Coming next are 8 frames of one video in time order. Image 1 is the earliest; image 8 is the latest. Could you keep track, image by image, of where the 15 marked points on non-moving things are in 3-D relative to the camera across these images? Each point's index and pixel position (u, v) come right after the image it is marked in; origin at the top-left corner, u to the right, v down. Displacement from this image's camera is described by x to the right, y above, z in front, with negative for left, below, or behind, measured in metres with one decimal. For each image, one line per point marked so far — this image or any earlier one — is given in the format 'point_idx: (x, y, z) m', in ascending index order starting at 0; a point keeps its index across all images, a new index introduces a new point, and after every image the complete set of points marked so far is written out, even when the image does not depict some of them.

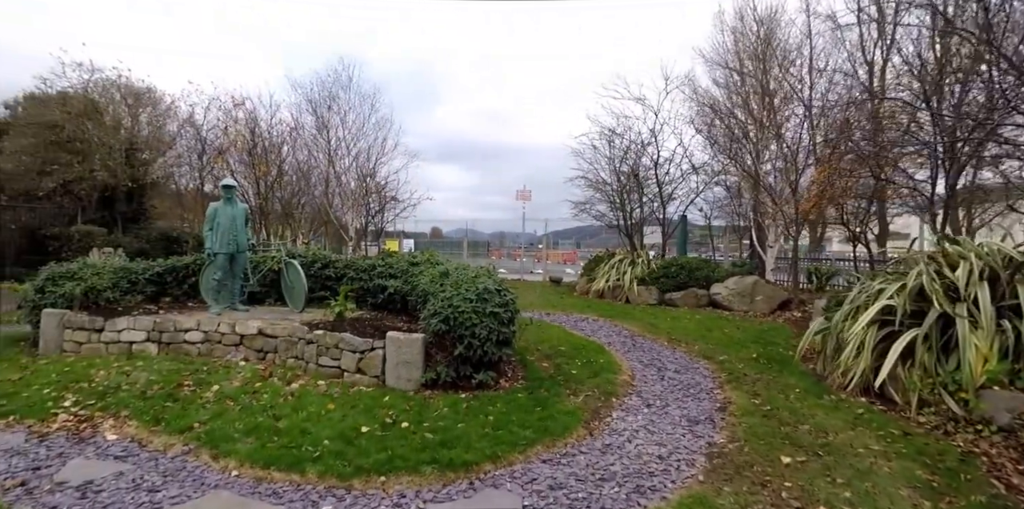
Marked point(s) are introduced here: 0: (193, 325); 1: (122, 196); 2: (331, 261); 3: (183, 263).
0: (-3.7, -0.8, +5.8) m
1: (-10.7, +1.6, +13.3) m
2: (-2.7, -0.1, +7.3) m
3: (-4.7, -0.1, +7.0) m
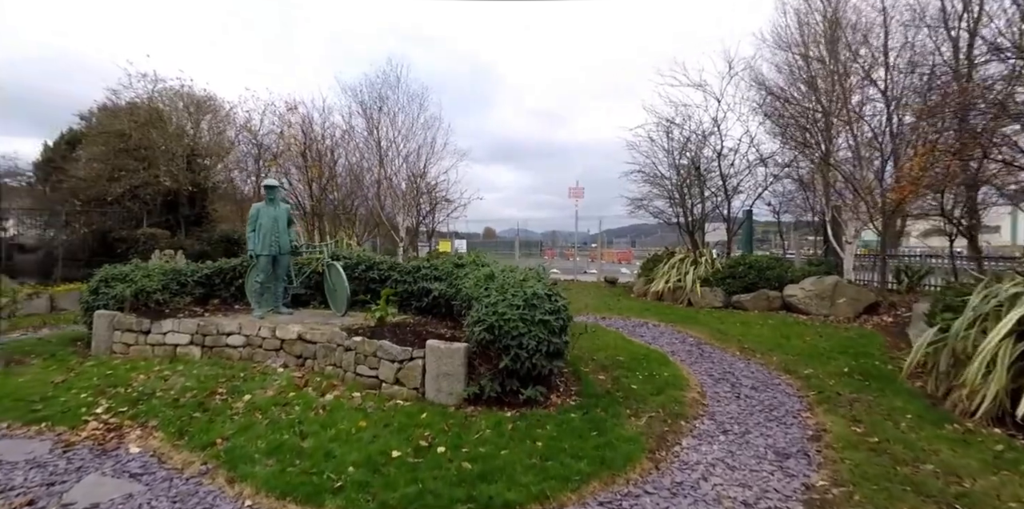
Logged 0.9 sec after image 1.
0: (-3.2, -0.9, +5.6) m
1: (-9.3, +1.5, +13.8) m
2: (-1.9, -0.1, +7.0) m
3: (-4.0, -0.2, +7.0) m
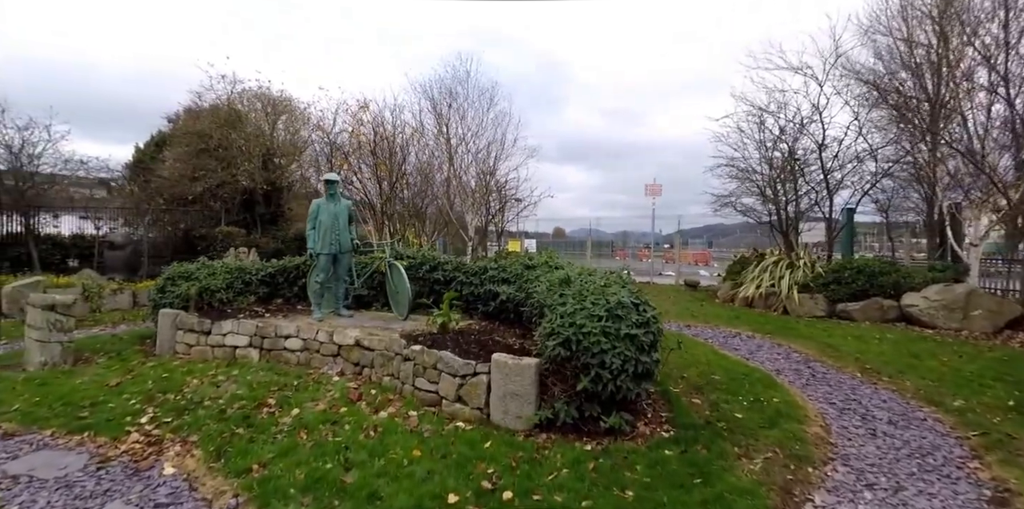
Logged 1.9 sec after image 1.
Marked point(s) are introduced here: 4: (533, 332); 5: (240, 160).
0: (-2.4, -0.8, +5.3) m
1: (-7.3, +1.6, +14.3) m
2: (-1.0, -0.1, +6.6) m
3: (-3.0, -0.1, +6.8) m
4: (+0.2, -0.8, +4.9) m
5: (-7.5, +2.5, +13.5) m
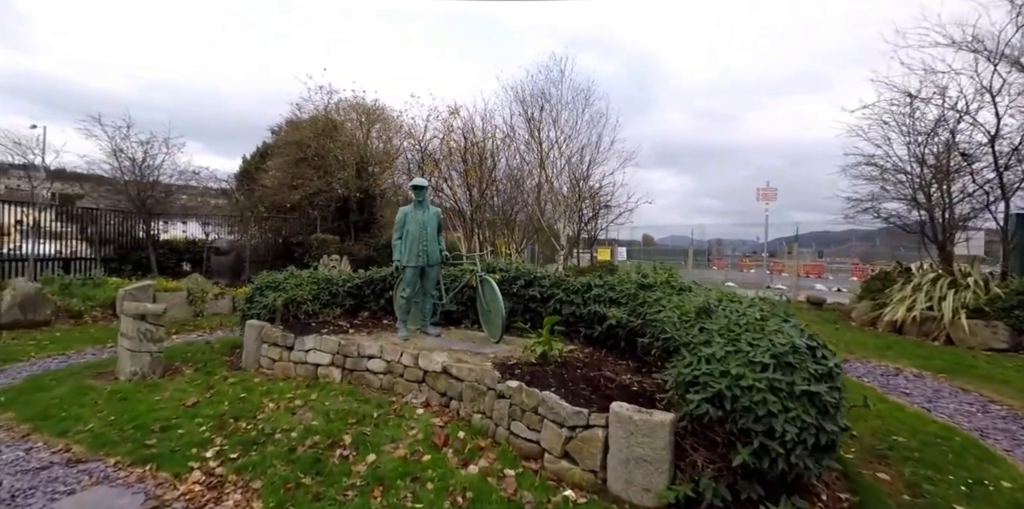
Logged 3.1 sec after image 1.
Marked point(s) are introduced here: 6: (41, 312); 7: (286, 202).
0: (-1.3, -1.0, +4.8) m
1: (-4.6, +1.4, +14.5) m
2: (+0.3, -0.3, +5.8) m
3: (-1.7, -0.3, +6.4) m
4: (+1.1, -0.9, +3.9) m
5: (-4.9, +2.3, +13.8) m
6: (-6.2, -0.8, +6.5) m
7: (-6.4, +1.5, +14.1) m
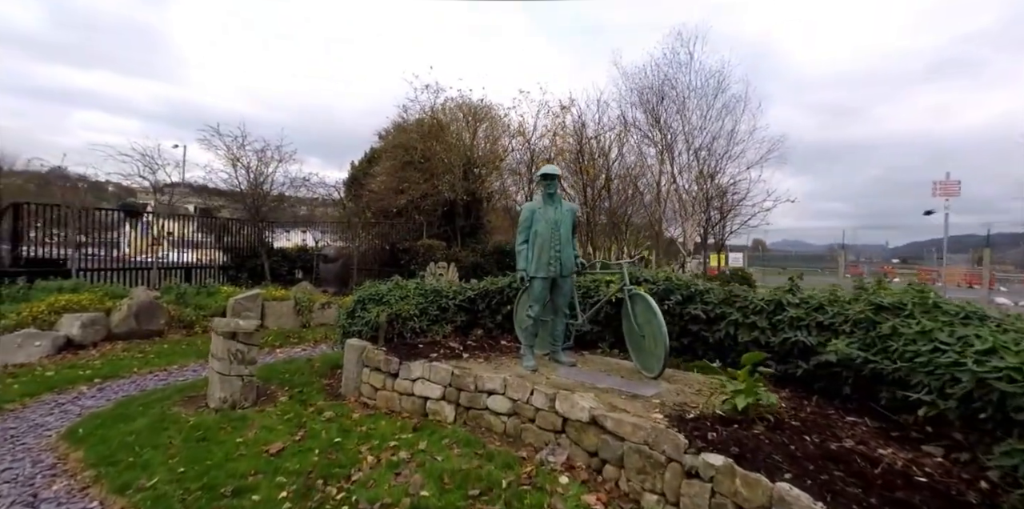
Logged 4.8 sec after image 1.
0: (-0.1, -1.0, +3.7) m
1: (-1.5, +1.2, +13.9) m
2: (+1.7, -0.3, +4.4) m
3: (-0.2, -0.3, +5.3) m
4: (+2.1, -0.9, +2.4) m
5: (-1.9, +2.1, +13.3) m
6: (-4.6, -0.9, +6.4) m
7: (-3.3, +1.3, +13.8) m
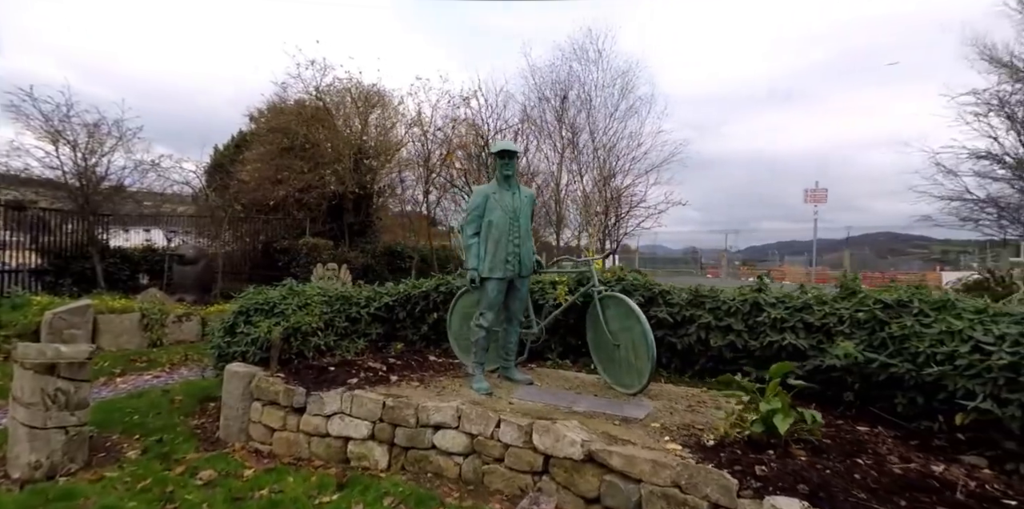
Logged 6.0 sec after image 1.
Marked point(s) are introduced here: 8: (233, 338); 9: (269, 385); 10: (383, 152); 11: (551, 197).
0: (-0.4, -1.0, +2.9) m
1: (-4.0, +1.1, +12.5) m
2: (+1.2, -0.3, +3.9) m
3: (-0.8, -0.3, +4.4) m
4: (+2.1, -0.9, +2.1) m
5: (-4.3, +2.1, +11.8) m
6: (-5.3, -0.8, +4.4) m
7: (-5.9, +1.3, +12.0) m
8: (-2.3, -0.7, +4.1) m
9: (-1.6, -0.9, +3.3) m
10: (-3.1, +2.5, +12.4) m
11: (+1.1, +1.3, +12.3) m
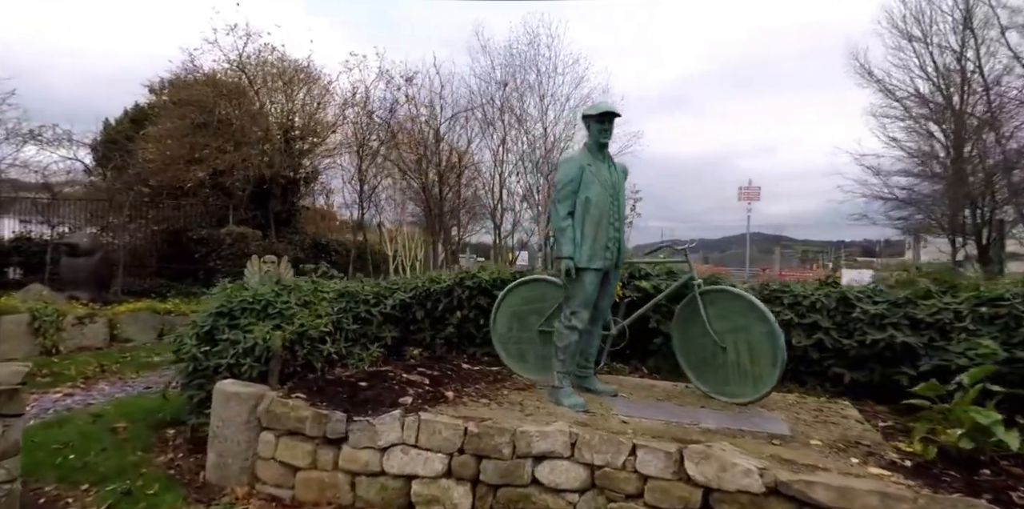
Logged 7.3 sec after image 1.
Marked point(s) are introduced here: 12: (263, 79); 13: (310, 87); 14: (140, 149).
0: (+0.3, -0.9, +2.3) m
1: (-5.0, +1.3, +11.1) m
2: (+1.6, -0.2, +3.6) m
3: (-0.4, -0.2, +3.7) m
4: (+2.9, -0.8, +1.9) m
5: (-5.1, +2.3, +10.3) m
6: (-4.9, -0.7, +2.9) m
7: (-6.7, +1.5, +10.3) m
8: (-1.8, -0.6, +3.1) m
9: (-1.1, -0.8, +2.5) m
10: (-4.1, +2.6, +11.1) m
11: (+0.1, +1.4, +11.8) m
12: (-5.1, +4.0, +11.1) m
13: (-4.3, +3.9, +11.6) m
14: (-7.6, +2.3, +10.6) m
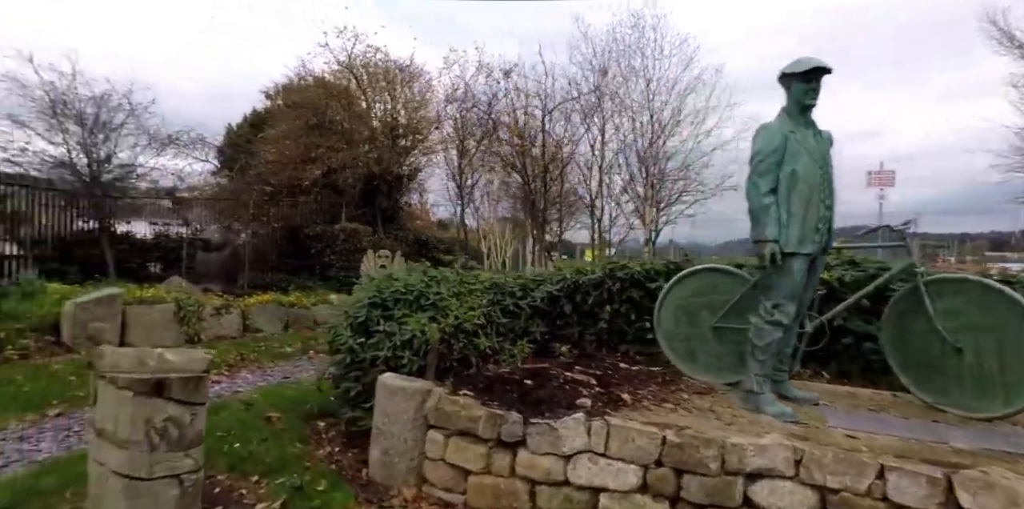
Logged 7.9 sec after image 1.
0: (+1.1, -0.8, +1.9) m
1: (-2.8, +1.4, +11.4) m
2: (+2.7, -0.1, +3.0) m
3: (+0.7, -0.1, +3.4) m
4: (+3.6, -0.7, +1.2) m
5: (-3.0, +2.4, +10.6) m
6: (-3.9, -0.7, +3.3) m
7: (-4.6, +1.5, +10.8) m
8: (-0.8, -0.5, +3.0) m
9: (-0.2, -0.7, +2.3) m
10: (-1.9, +2.7, +11.3) m
11: (+2.4, +1.6, +11.3) m
12: (-2.9, +4.1, +11.4) m
13: (-2.0, +4.0, +11.8) m
14: (-5.4, +2.3, +11.3) m
